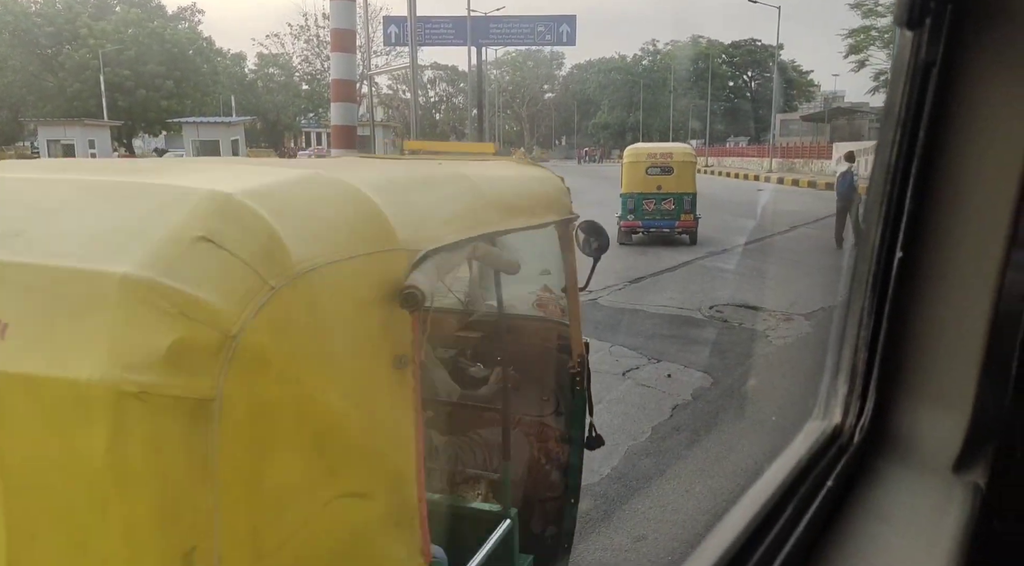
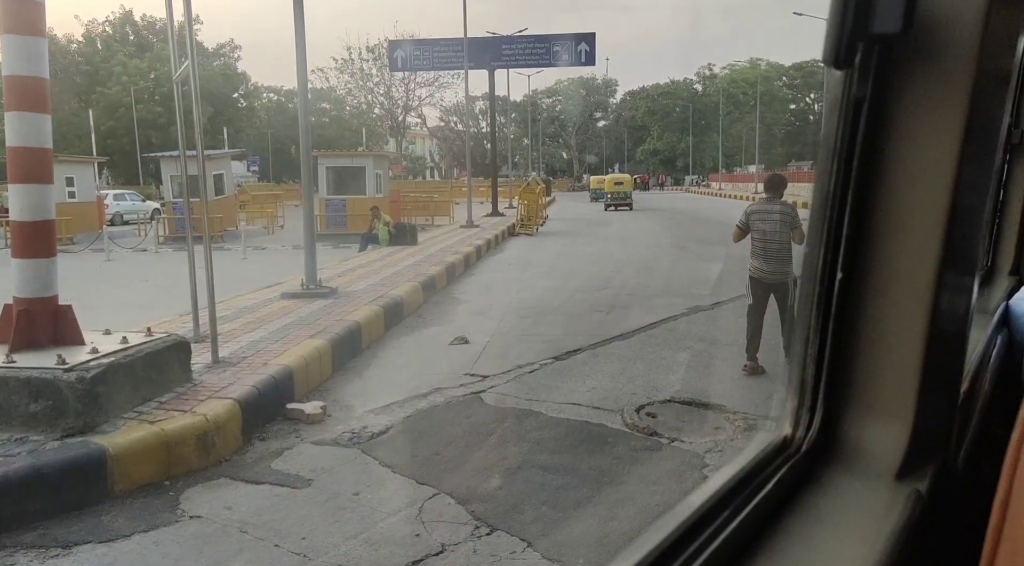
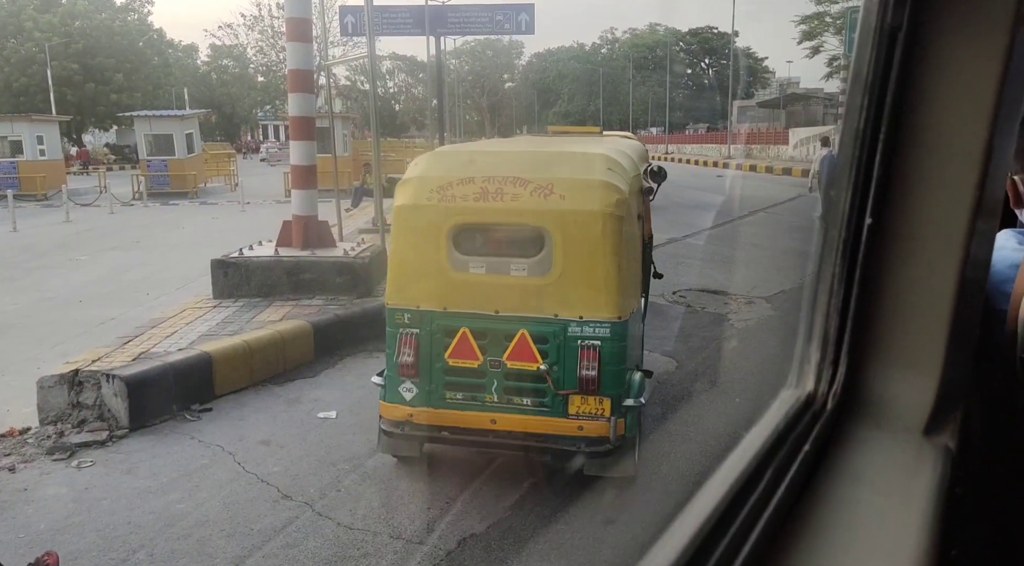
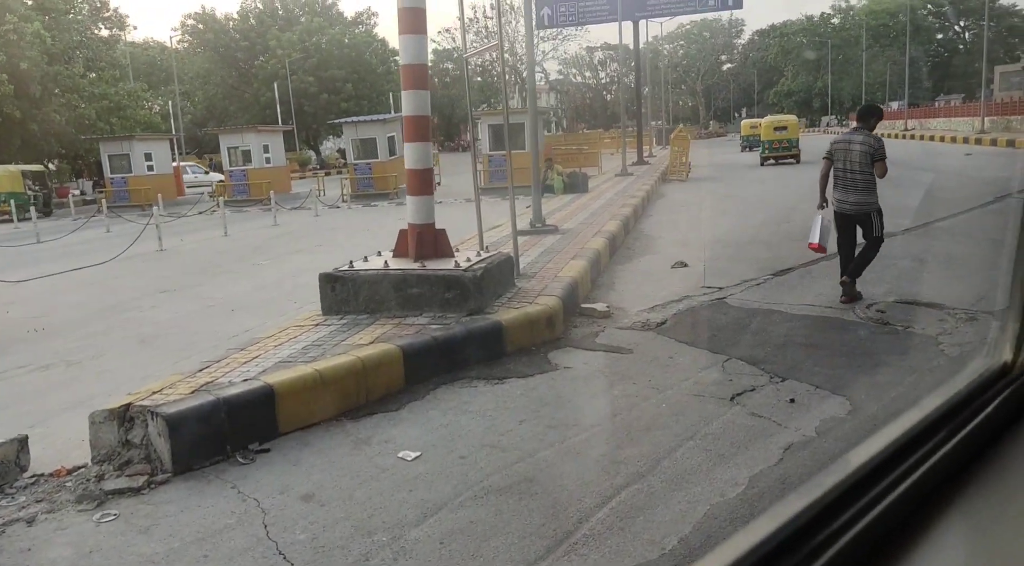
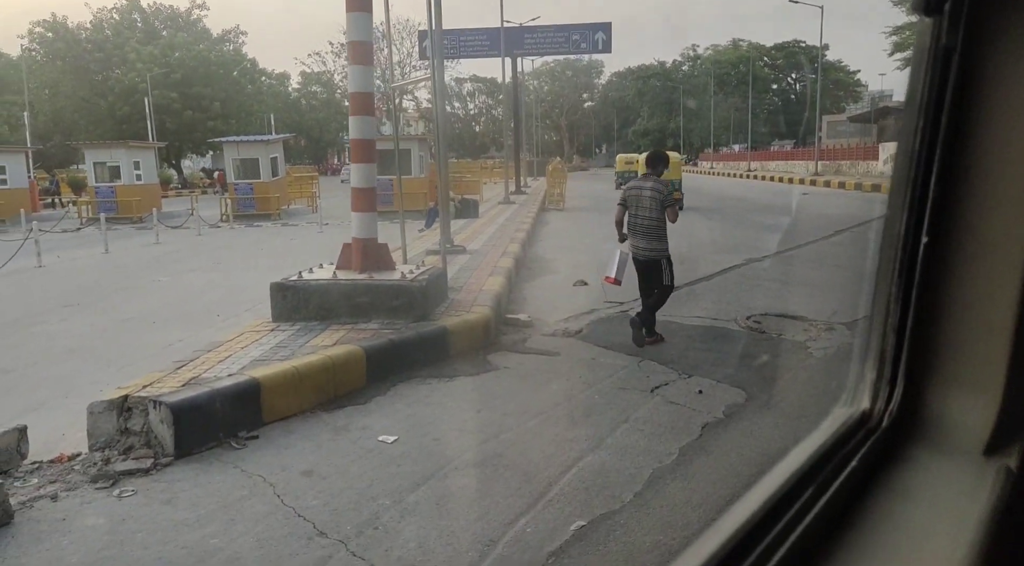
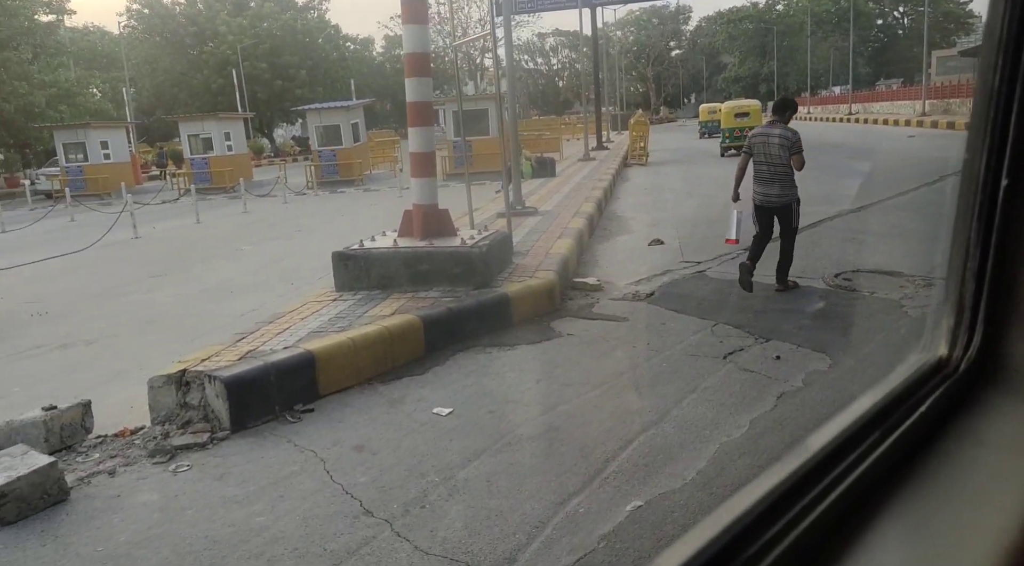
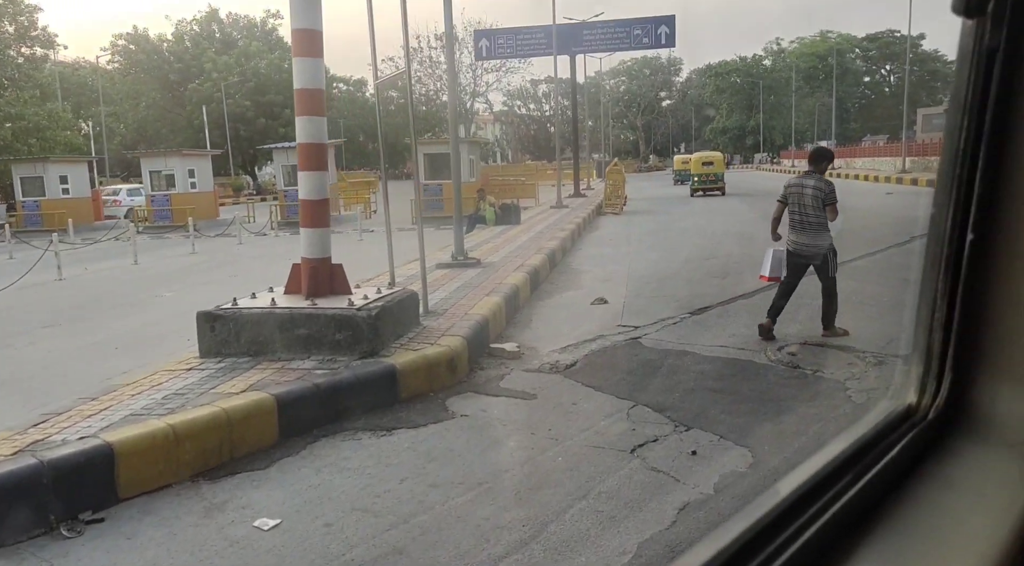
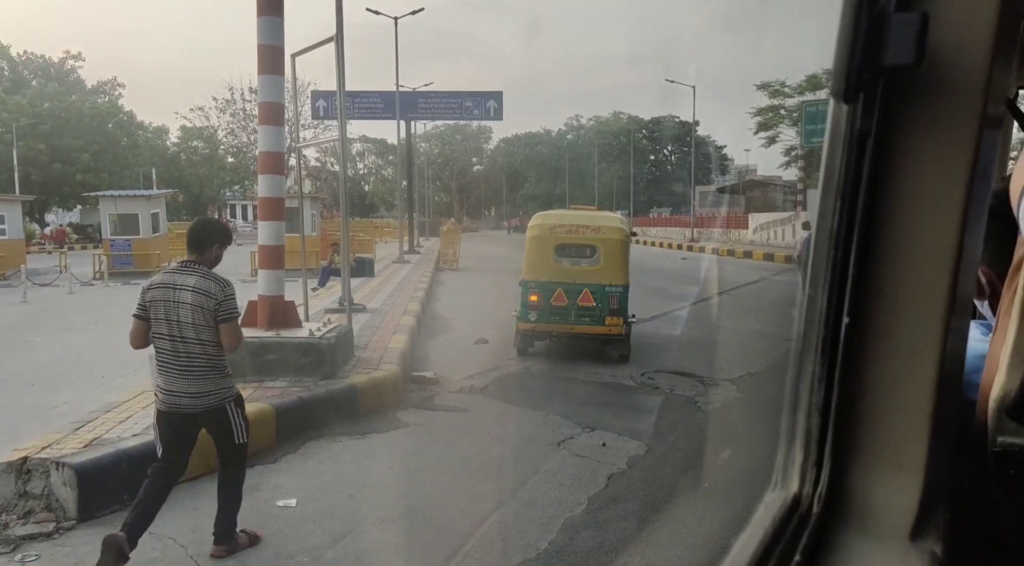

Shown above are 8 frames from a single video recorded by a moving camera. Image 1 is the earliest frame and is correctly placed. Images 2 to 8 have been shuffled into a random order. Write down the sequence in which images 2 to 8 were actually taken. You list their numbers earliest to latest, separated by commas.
3, 8, 5, 6, 4, 7, 2
